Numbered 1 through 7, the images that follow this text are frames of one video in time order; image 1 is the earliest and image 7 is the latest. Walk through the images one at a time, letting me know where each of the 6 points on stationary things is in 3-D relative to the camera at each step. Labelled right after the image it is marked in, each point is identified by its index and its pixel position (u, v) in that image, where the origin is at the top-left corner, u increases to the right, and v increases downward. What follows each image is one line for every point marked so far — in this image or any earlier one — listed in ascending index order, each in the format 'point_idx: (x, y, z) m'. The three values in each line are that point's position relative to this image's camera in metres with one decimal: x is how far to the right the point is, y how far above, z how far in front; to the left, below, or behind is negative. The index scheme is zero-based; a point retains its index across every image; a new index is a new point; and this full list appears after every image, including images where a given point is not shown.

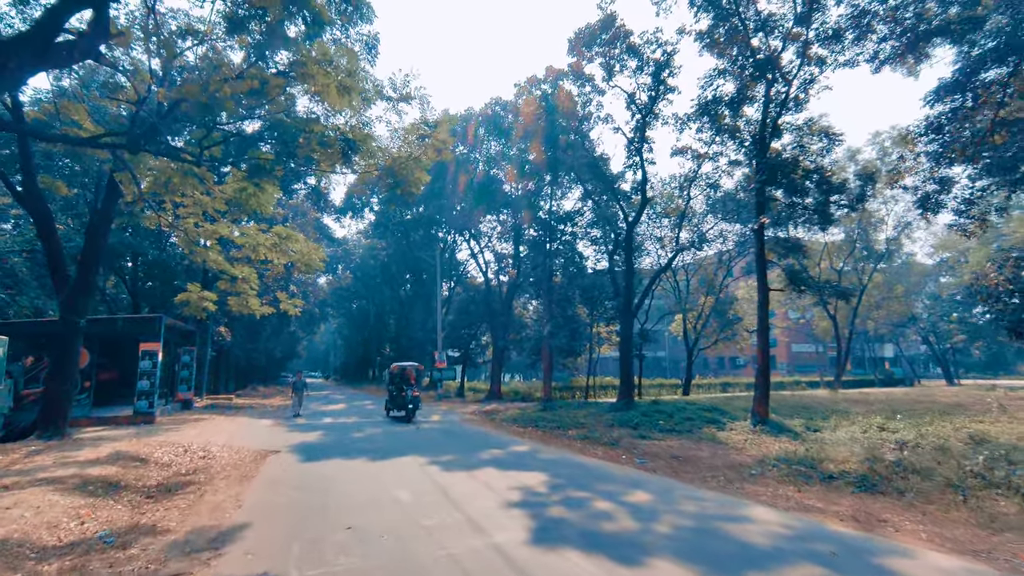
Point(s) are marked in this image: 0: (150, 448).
0: (-7.9, -3.5, +11.4) m
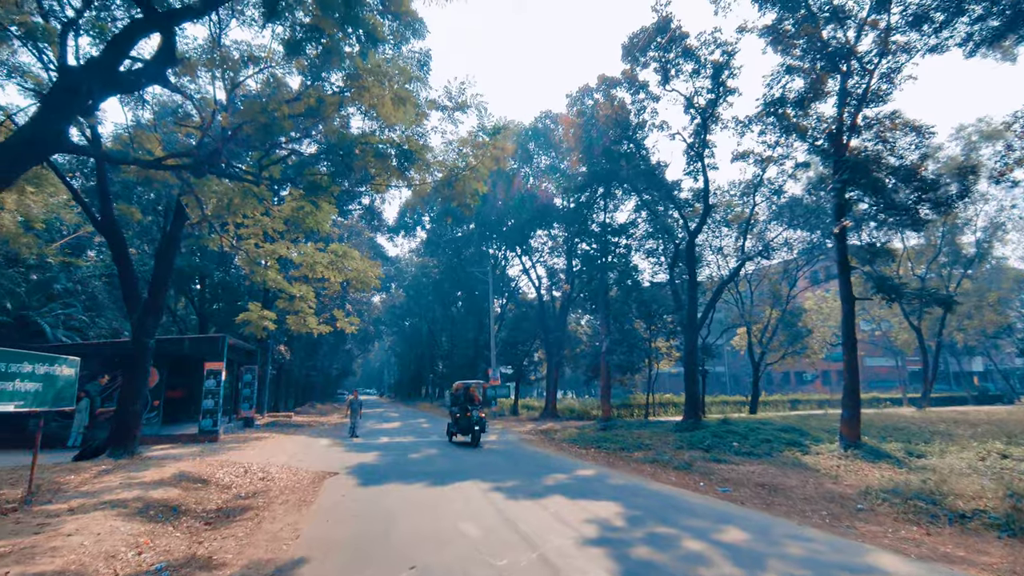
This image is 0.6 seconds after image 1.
0: (-6.5, -3.9, +11.4) m
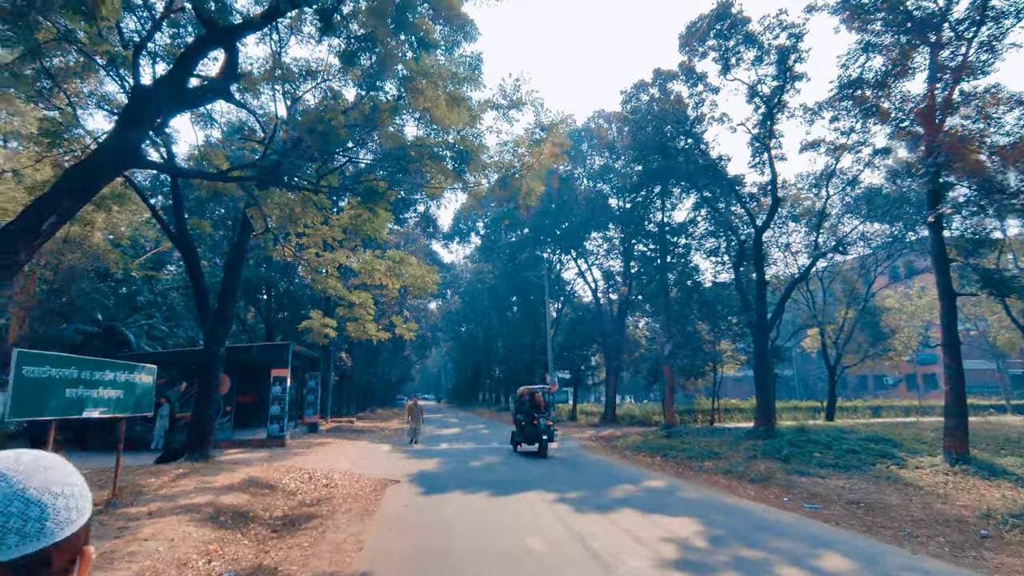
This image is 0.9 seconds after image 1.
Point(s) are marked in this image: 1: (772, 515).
0: (-5.1, -4.1, +11.6) m
1: (+4.0, -3.5, +8.0) m
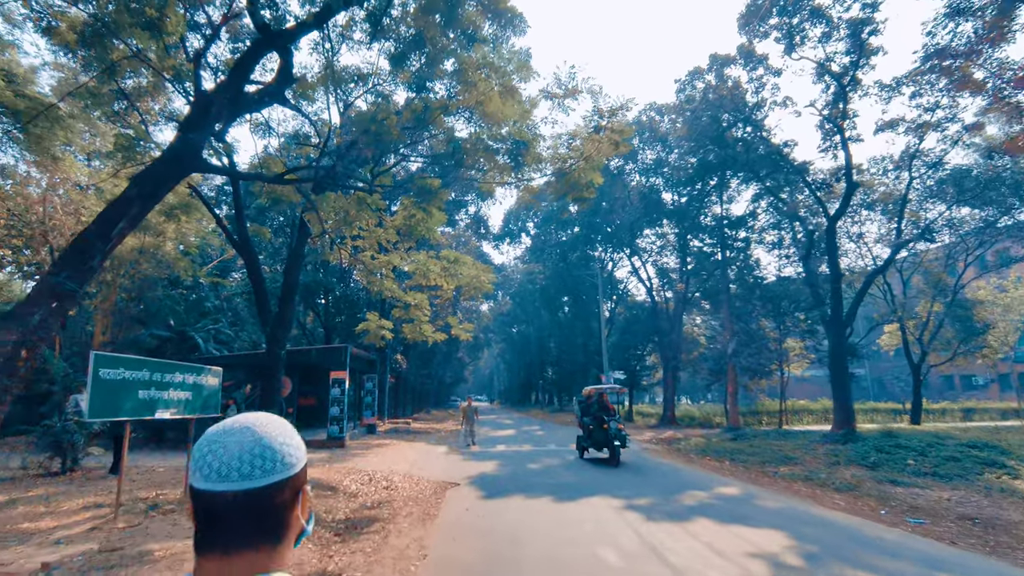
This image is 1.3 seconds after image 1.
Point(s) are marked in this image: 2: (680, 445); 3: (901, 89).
0: (-3.8, -4.1, +11.6) m
1: (+4.9, -3.3, +7.2) m
2: (+6.2, -5.8, +19.4) m
3: (+14.8, +7.5, +20.0) m
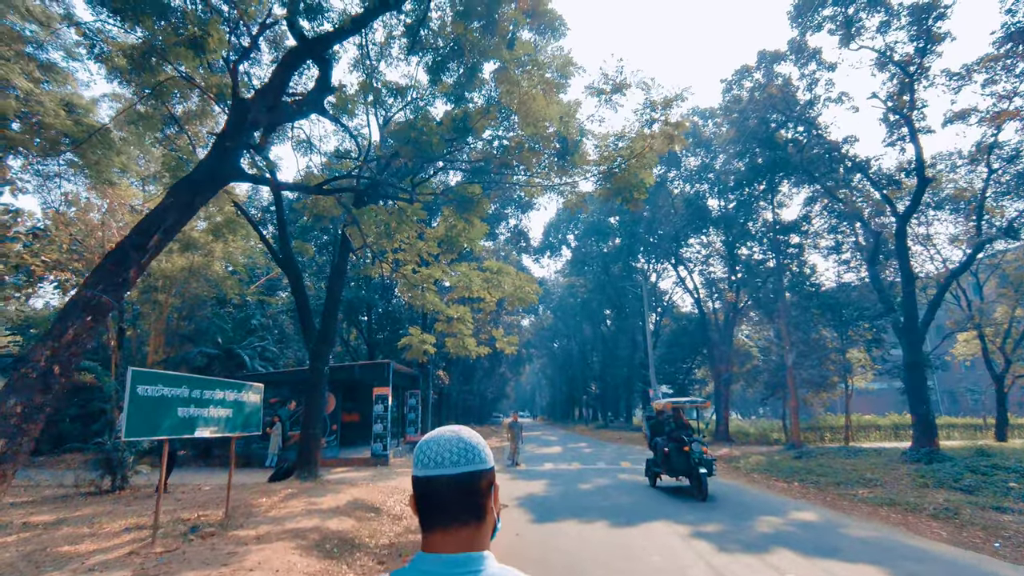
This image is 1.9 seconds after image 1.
0: (-2.7, -4.4, +11.2) m
1: (+5.6, -3.3, +6.2) m
2: (+7.8, -6.1, +18.2) m
3: (+16.2, +7.4, +18.5) m
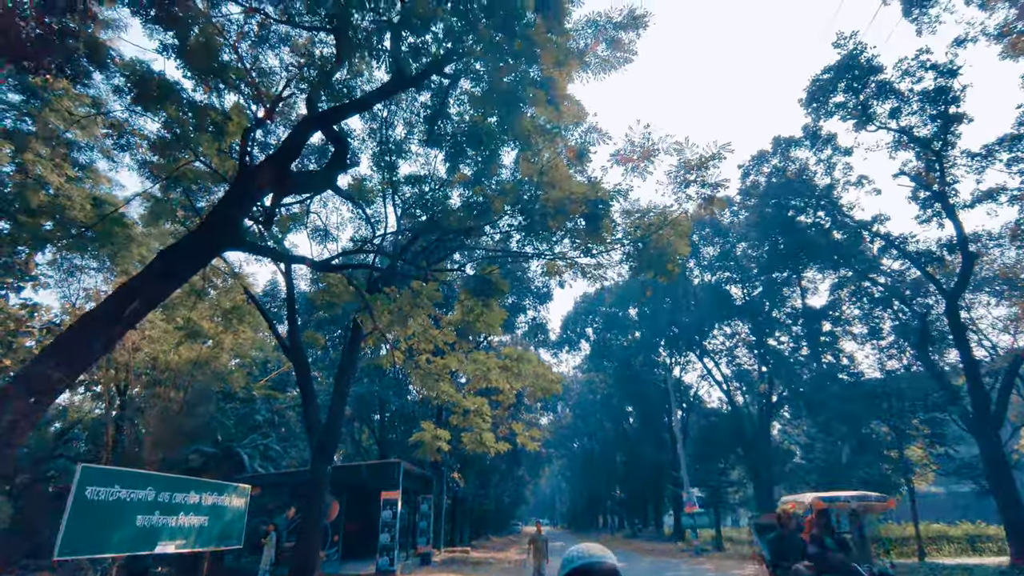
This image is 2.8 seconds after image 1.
0: (-2.2, -6.0, +9.4) m
1: (+5.9, -3.9, +4.4) m
2: (+8.5, -8.8, +15.6) m
3: (+16.8, +4.5, +18.2) m
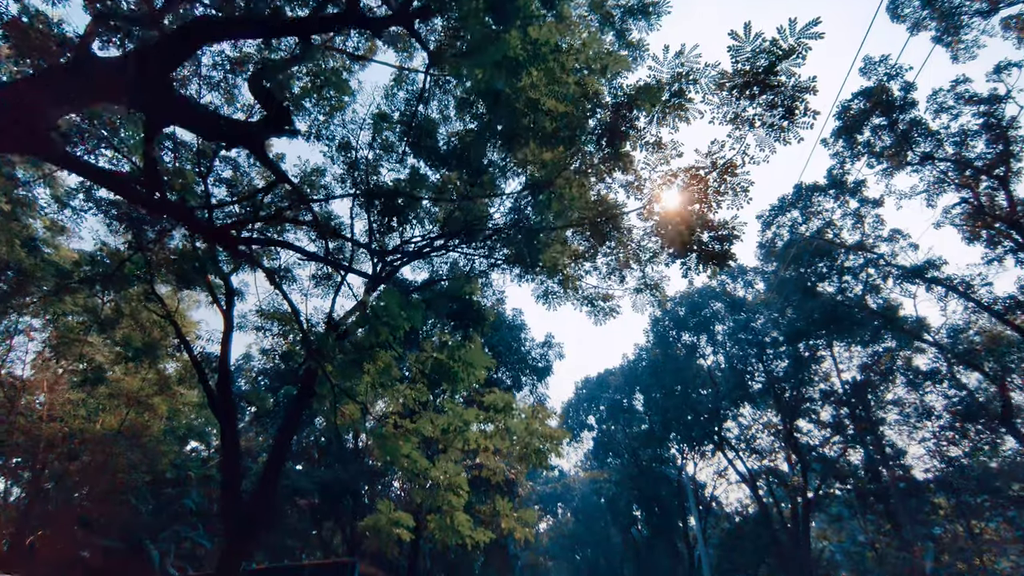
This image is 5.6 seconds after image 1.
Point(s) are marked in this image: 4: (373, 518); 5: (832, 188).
0: (-2.5, -5.9, +5.5) m
1: (+5.7, -2.9, +1.1) m
2: (+8.2, -9.9, +11.2) m
3: (+16.6, +2.6, +16.1) m
4: (-2.9, -5.0, +11.2) m
5: (+11.1, +3.5, +18.3) m
